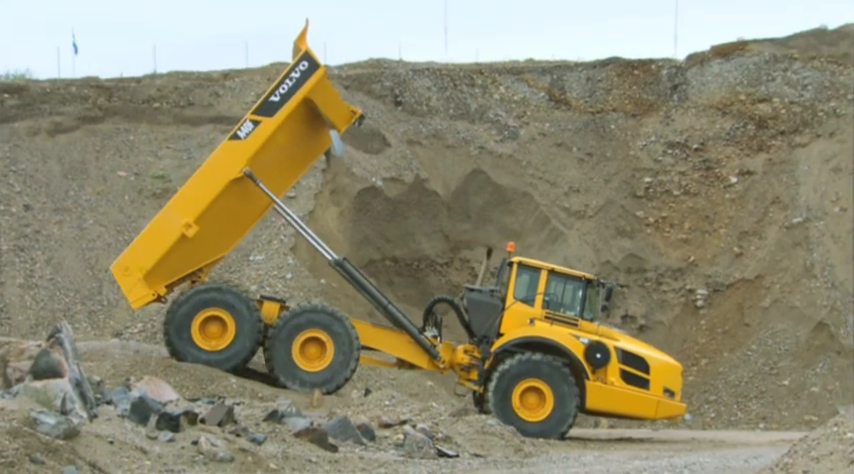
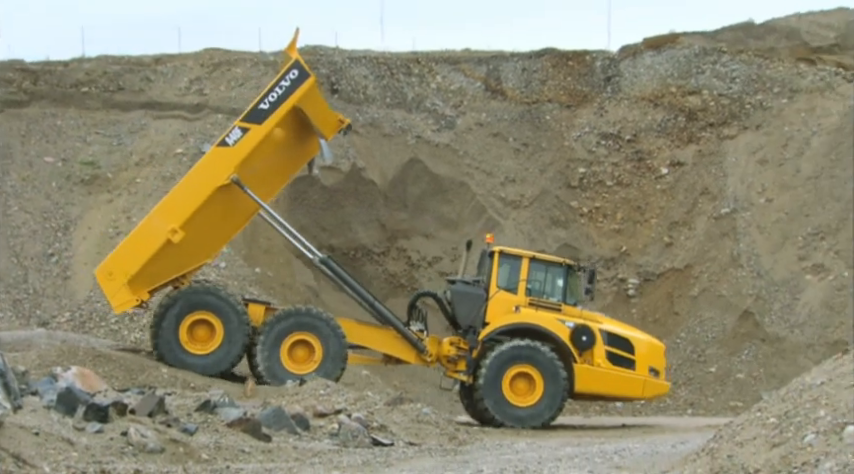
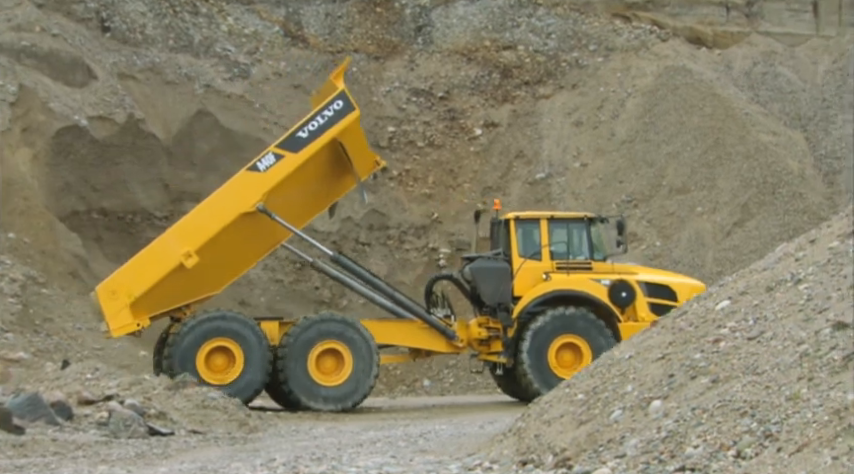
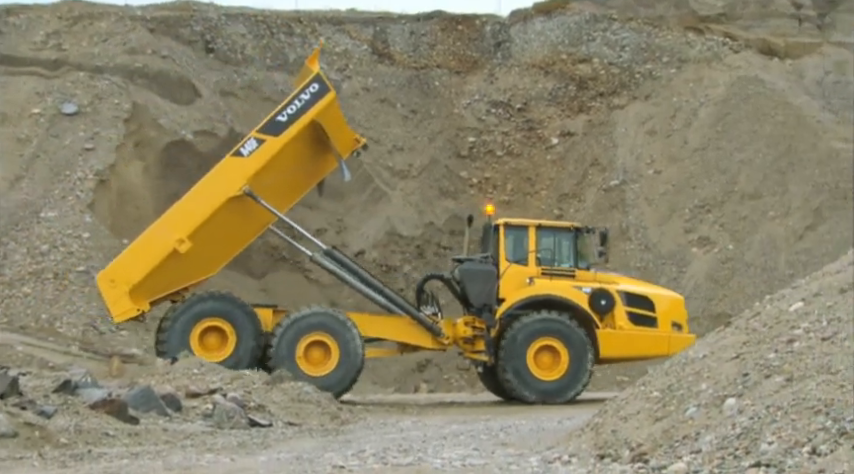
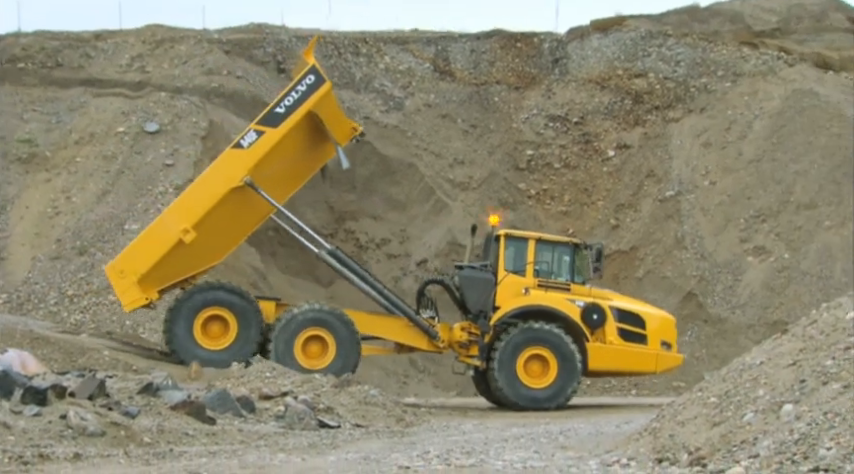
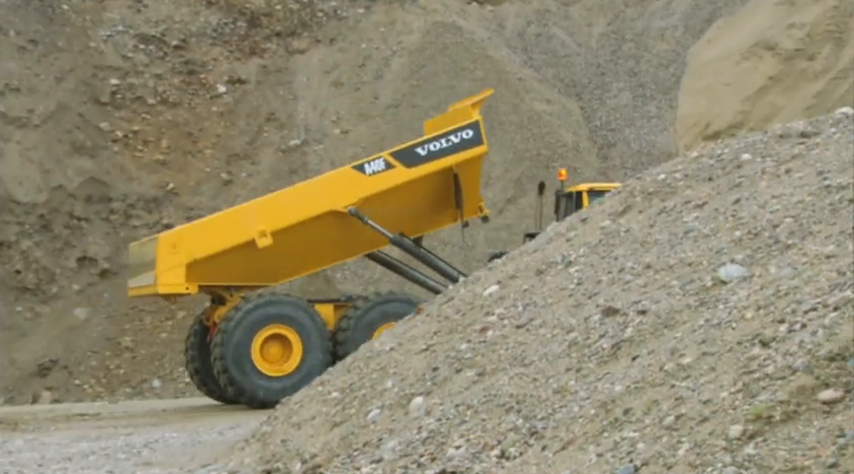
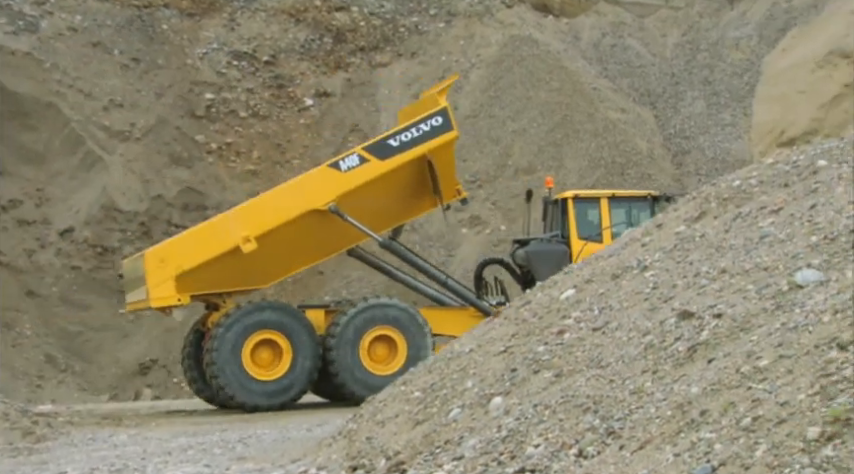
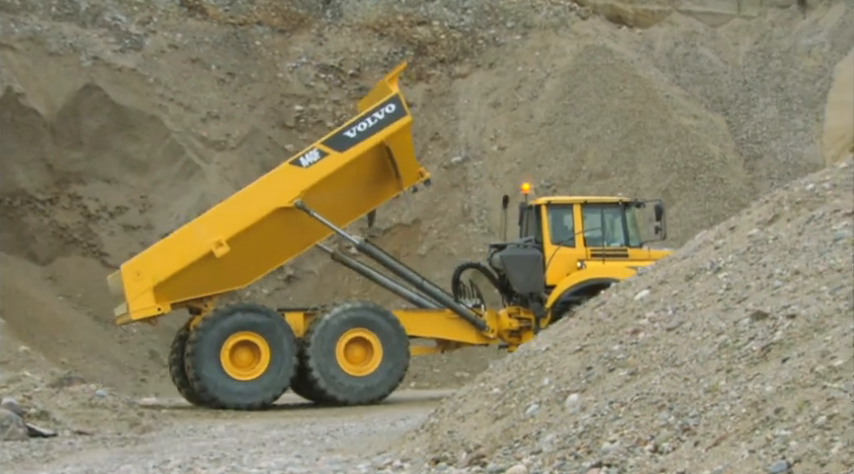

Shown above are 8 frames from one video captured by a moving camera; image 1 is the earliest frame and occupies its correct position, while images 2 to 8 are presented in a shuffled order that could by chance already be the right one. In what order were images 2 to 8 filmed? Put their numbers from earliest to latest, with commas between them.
2, 5, 4, 3, 8, 7, 6
